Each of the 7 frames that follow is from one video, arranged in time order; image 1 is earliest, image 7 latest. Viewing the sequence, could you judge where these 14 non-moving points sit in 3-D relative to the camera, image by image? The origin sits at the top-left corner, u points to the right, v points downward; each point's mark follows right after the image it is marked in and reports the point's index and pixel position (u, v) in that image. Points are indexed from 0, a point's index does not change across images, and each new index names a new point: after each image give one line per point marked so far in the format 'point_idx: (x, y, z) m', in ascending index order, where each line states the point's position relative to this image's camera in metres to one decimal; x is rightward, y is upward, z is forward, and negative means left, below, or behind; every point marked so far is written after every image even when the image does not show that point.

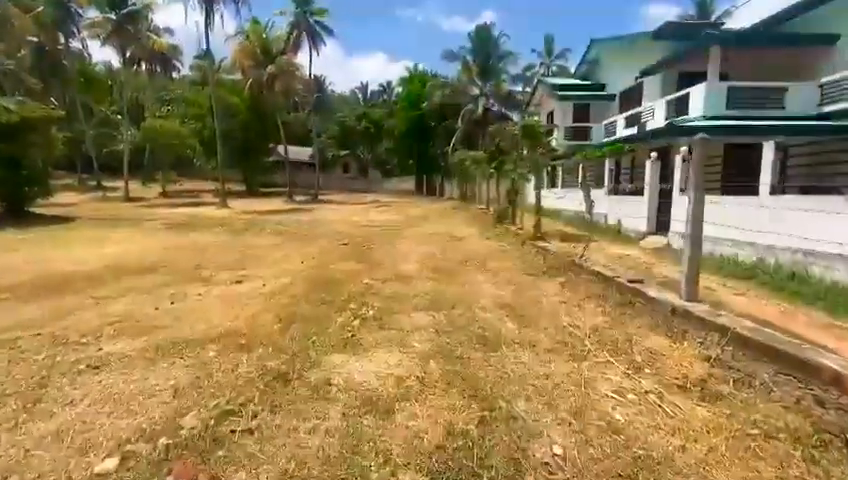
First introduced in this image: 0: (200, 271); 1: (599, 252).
0: (-6.1, -0.8, +11.1) m
1: (+5.5, -0.4, +12.9) m
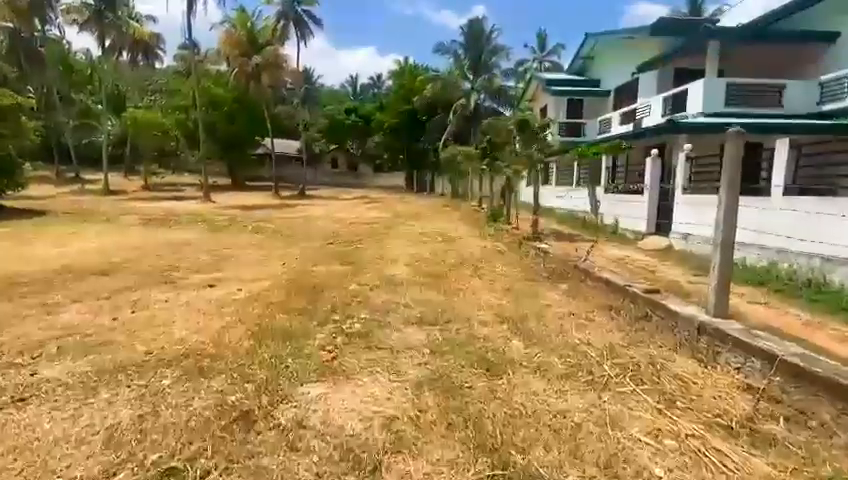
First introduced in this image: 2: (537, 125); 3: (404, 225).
0: (-6.3, -0.8, +10.2) m
1: (+5.3, -0.4, +12.3) m
2: (+4.6, +4.8, +16.8) m
3: (-0.9, +0.6, +17.8) m
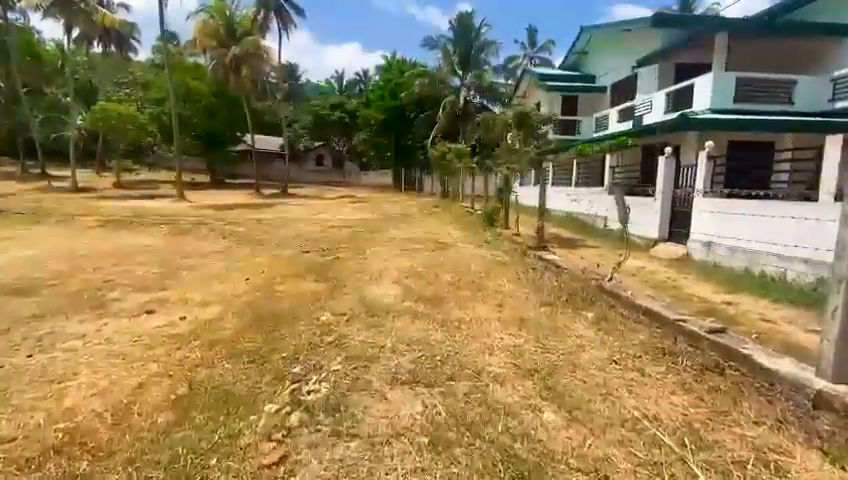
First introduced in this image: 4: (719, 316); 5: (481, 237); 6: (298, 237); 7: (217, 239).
0: (-6.5, -1.1, +8.3) m
1: (+5.0, -0.7, +10.8) m
2: (+4.2, +4.6, +15.3) m
3: (-1.3, +0.4, +16.1) m
4: (+5.3, -1.4, +7.4) m
5: (+1.9, +0.1, +13.5) m
6: (-4.5, +0.1, +14.5) m
7: (-7.5, 0.0, +14.7) m
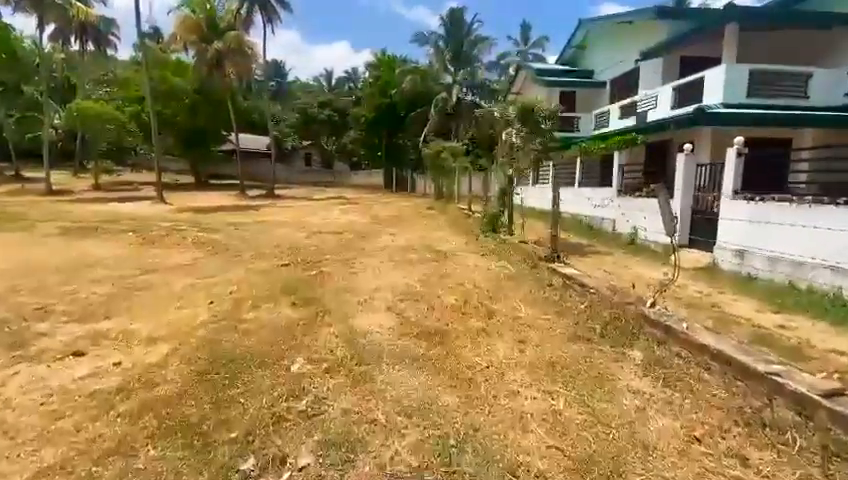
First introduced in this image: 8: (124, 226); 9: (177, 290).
0: (-6.5, -1.4, +6.8) m
1: (+4.9, -0.9, +9.5) m
2: (+4.0, +4.3, +14.0) m
3: (-1.5, +0.2, +14.7) m
4: (+5.3, -1.6, +6.1) m
5: (+1.8, -0.2, +12.1) m
6: (-4.6, -0.2, +13.0) m
7: (-7.6, -0.3, +13.1) m
8: (-14.1, +0.7, +19.1) m
9: (-5.2, -1.0, +8.7) m
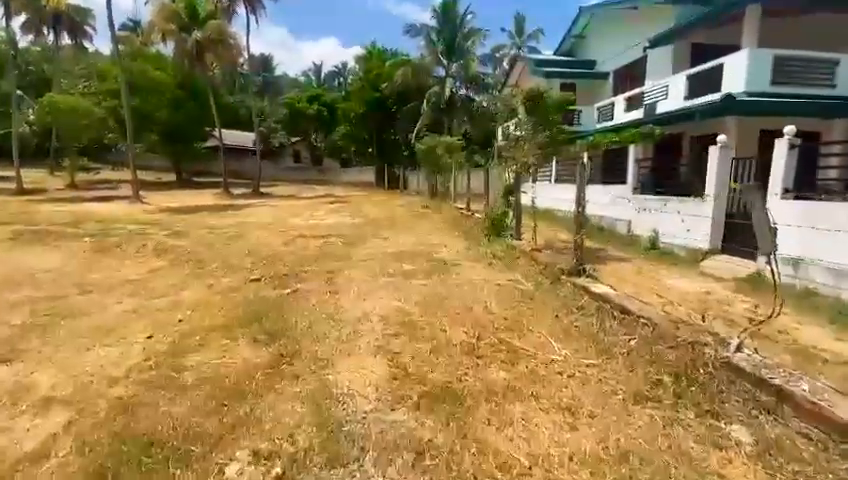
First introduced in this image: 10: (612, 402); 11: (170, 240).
0: (-6.5, -1.7, +5.1) m
1: (+4.9, -1.1, +8.0) m
2: (+3.8, +4.2, +12.4) m
3: (-1.6, 0.0, +13.0) m
4: (+5.4, -1.8, +4.6) m
5: (+1.7, -0.3, +10.5) m
6: (-4.8, -0.4, +11.3) m
7: (-7.7, -0.5, +11.3) m
8: (-14.3, +0.4, +17.2) m
9: (-5.3, -1.3, +6.9) m
10: (+1.8, -1.5, +3.9) m
11: (-8.6, 0.0, +13.9) m
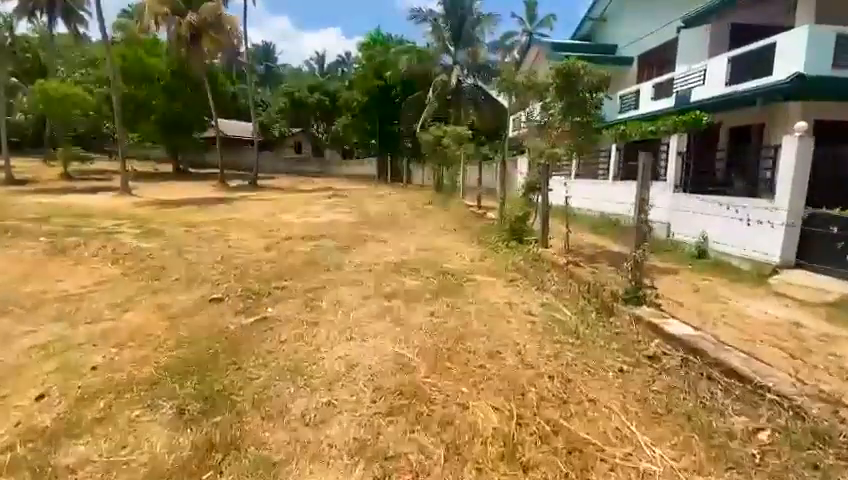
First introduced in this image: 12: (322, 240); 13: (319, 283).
0: (-6.4, -1.8, +3.2) m
1: (+5.0, -1.3, +6.1) m
2: (+4.1, +4.0, +10.4) m
3: (-1.5, -0.1, +11.1) m
4: (+5.5, -2.1, +2.7) m
5: (+1.8, -0.5, +8.6) m
6: (-4.6, -0.5, +9.5) m
7: (-7.6, -0.6, +9.5) m
8: (-14.1, +0.5, +15.4) m
9: (-5.2, -1.5, +5.1) m
10: (+1.9, -1.8, +2.0) m
11: (-8.5, 0.0, +12.1) m
12: (-2.9, 0.0, +11.9) m
13: (-1.9, -0.8, +7.5) m
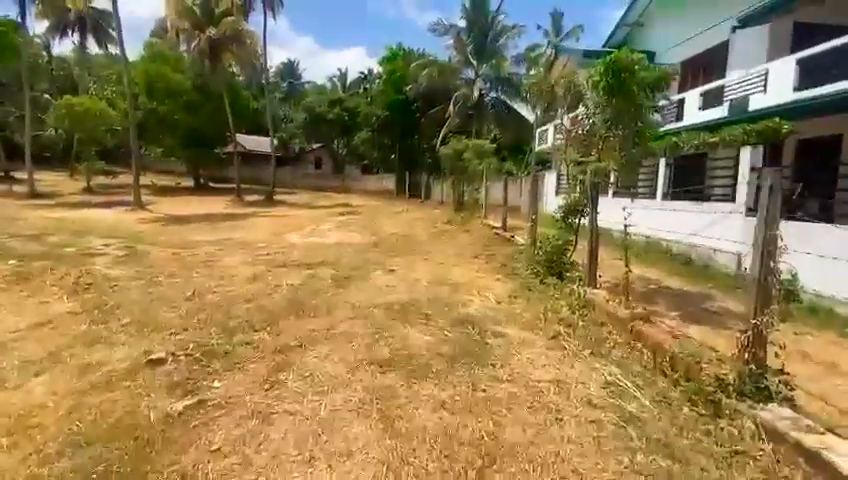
0: (-6.5, -2.2, +1.6) m
1: (+5.1, -1.9, +3.9) m
2: (+4.4, +3.3, +8.4) m
3: (-1.1, -0.8, +9.3) m
4: (+5.3, -2.6, +0.4) m
5: (+2.0, -1.2, +6.6) m
6: (-4.3, -1.1, +7.8) m
7: (-7.3, -1.2, +8.0) m
8: (-13.5, -0.2, +14.3) m
9: (-5.1, -1.9, +3.4) m
10: (+1.7, -2.2, 0.0) m
11: (-8.1, -0.6, +10.6) m
12: (-2.6, -0.7, +10.2) m
13: (-1.7, -1.3, +5.7) m
